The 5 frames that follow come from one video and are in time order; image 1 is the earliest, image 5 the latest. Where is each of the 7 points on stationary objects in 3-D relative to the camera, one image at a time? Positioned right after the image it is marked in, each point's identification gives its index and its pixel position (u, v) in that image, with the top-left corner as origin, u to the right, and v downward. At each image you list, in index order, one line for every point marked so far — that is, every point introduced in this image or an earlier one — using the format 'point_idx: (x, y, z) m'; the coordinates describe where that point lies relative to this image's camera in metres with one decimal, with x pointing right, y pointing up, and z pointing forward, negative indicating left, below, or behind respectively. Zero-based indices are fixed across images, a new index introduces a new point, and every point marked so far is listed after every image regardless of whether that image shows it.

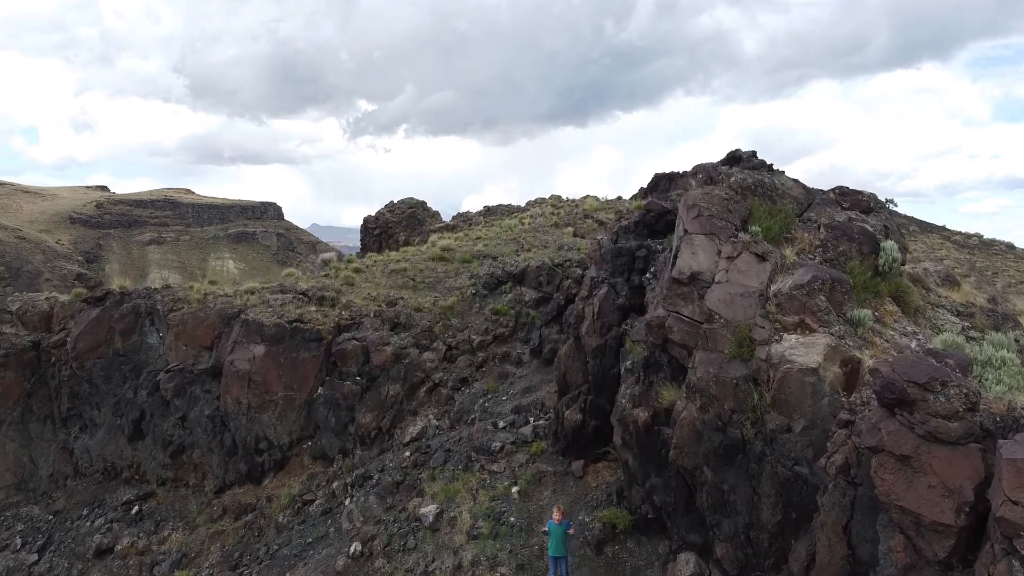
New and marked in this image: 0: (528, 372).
0: (+0.2, -1.1, +12.2) m
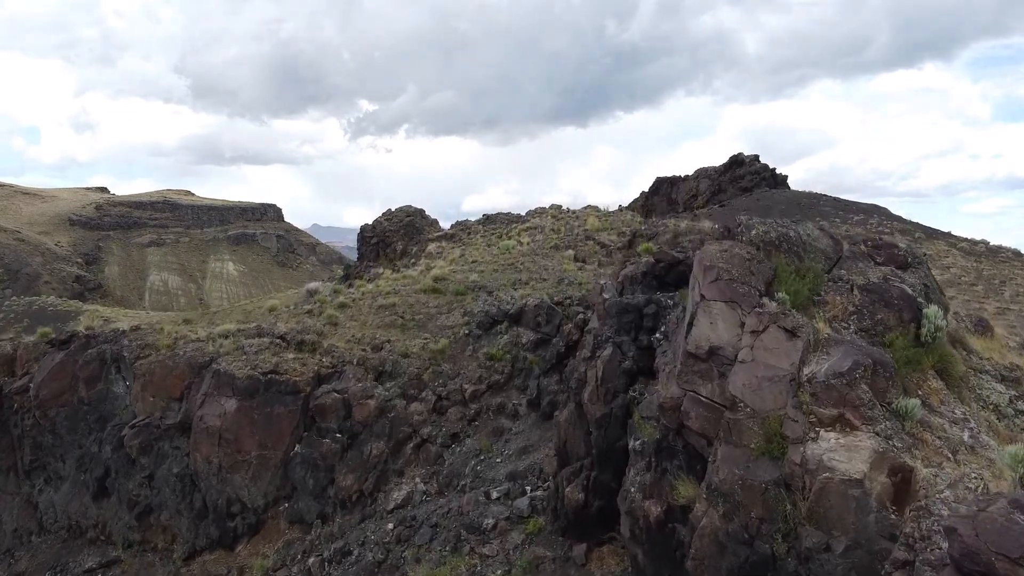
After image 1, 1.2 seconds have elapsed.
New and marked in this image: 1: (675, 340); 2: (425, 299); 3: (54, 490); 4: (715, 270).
0: (+0.2, -1.7, +11.1) m
1: (+1.5, -0.5, +8.2) m
2: (-1.5, -0.2, +15.7) m
3: (-6.6, -2.9, +13.3) m
4: (+1.7, +0.1, +7.5) m
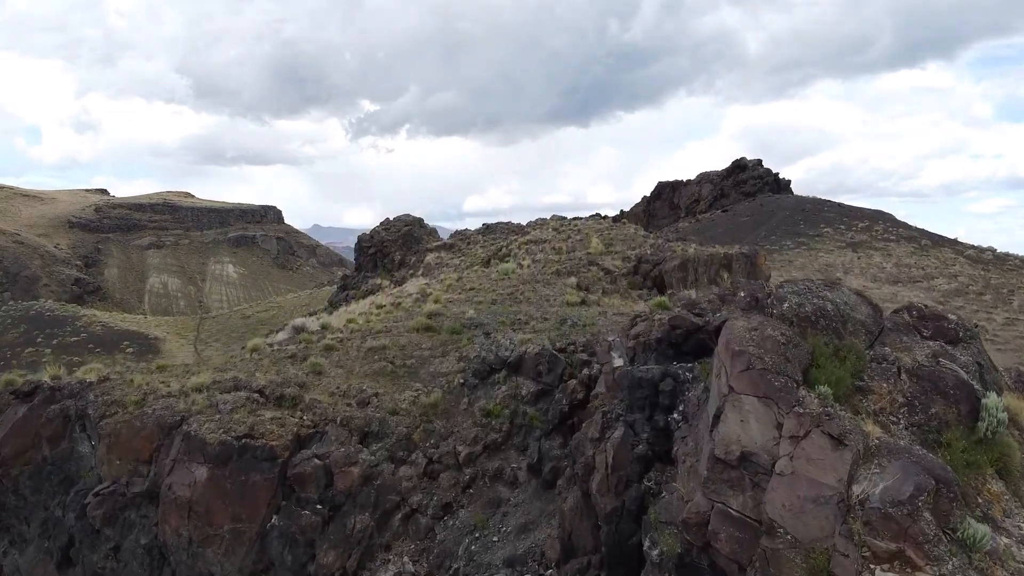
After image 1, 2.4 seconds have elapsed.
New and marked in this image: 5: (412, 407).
0: (+0.1, -2.3, +10.1) m
1: (+1.4, -1.1, +7.2) m
2: (-1.5, -0.8, +14.7) m
3: (-6.6, -3.6, +12.3) m
4: (+1.6, -0.5, +6.5) m
5: (-1.3, -1.5, +11.9) m
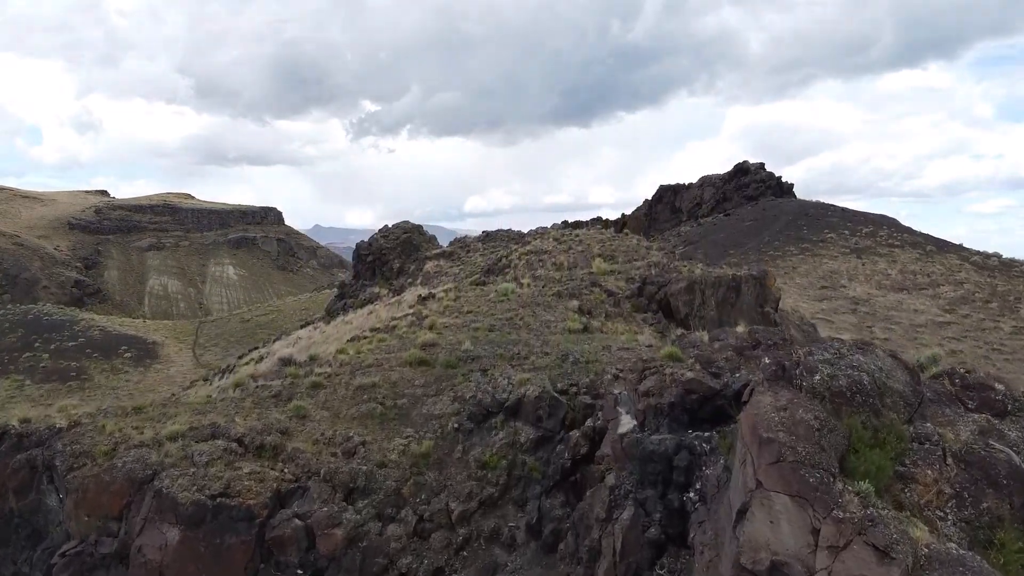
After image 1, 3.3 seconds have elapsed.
0: (+0.1, -2.8, +9.3) m
1: (+1.4, -1.6, +6.4) m
2: (-1.5, -1.3, +13.9) m
3: (-6.7, -4.1, +11.5) m
4: (+1.6, -1.0, +5.7) m
5: (-1.3, -2.0, +11.0) m
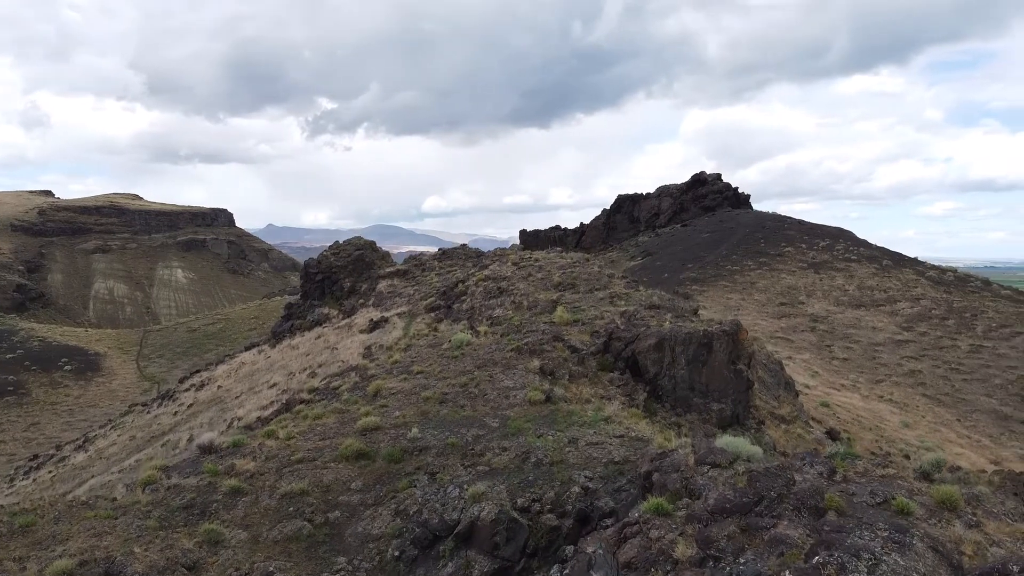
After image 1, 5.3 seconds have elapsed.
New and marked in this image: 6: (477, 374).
0: (-0.3, -4.0, +7.6) m
1: (+1.1, -2.7, +4.8) m
2: (-2.2, -2.4, +12.1) m
3: (-7.2, -5.2, +9.5) m
4: (+1.4, -2.1, +4.1) m
5: (-1.8, -3.2, +9.3) m
6: (-0.7, -1.6, +17.0) m
